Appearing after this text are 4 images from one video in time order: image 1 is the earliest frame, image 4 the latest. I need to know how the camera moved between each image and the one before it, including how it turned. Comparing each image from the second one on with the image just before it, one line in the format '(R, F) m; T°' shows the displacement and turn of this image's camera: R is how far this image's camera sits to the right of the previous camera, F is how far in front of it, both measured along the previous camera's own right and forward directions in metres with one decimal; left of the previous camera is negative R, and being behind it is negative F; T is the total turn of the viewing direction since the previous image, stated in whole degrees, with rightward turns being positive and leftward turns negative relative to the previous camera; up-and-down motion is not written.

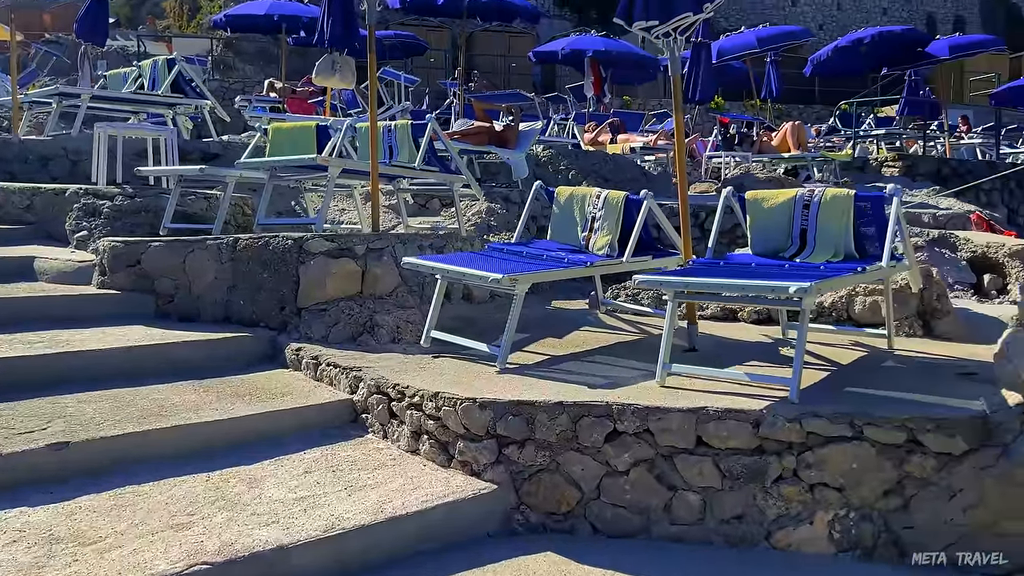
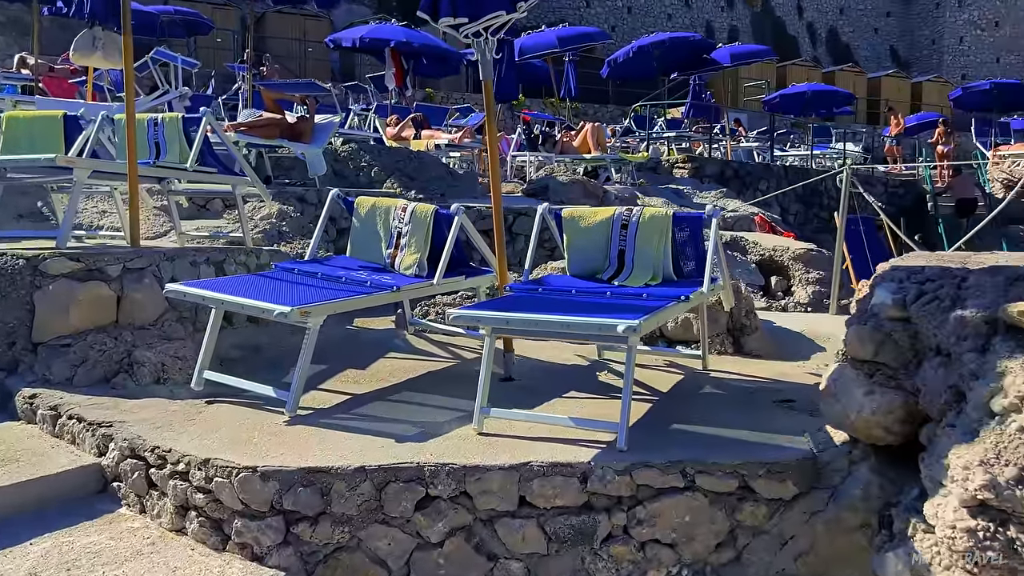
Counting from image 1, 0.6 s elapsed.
(0.0, +0.3) m; +14°
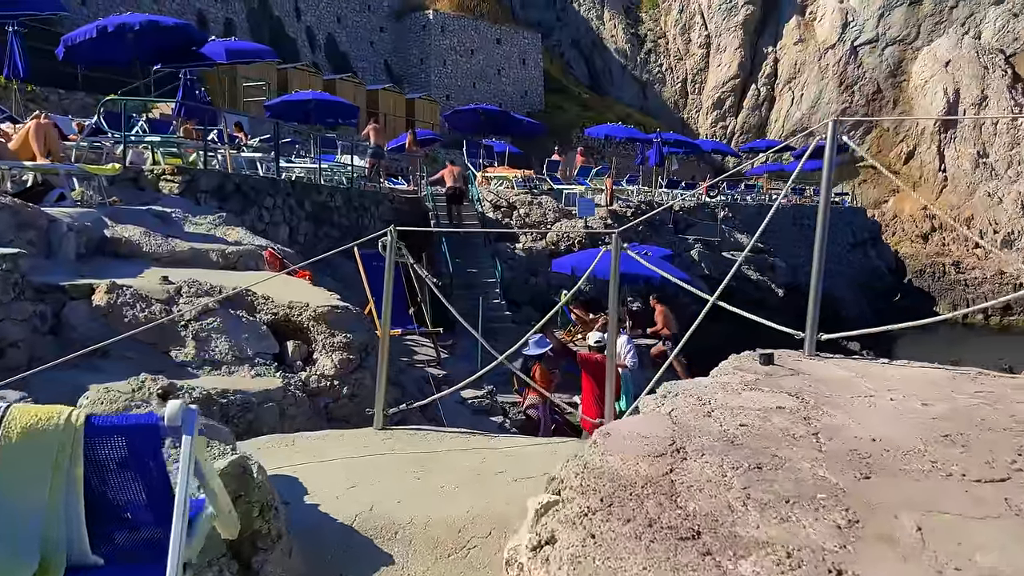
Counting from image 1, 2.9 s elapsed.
(+0.4, +1.4) m; +33°
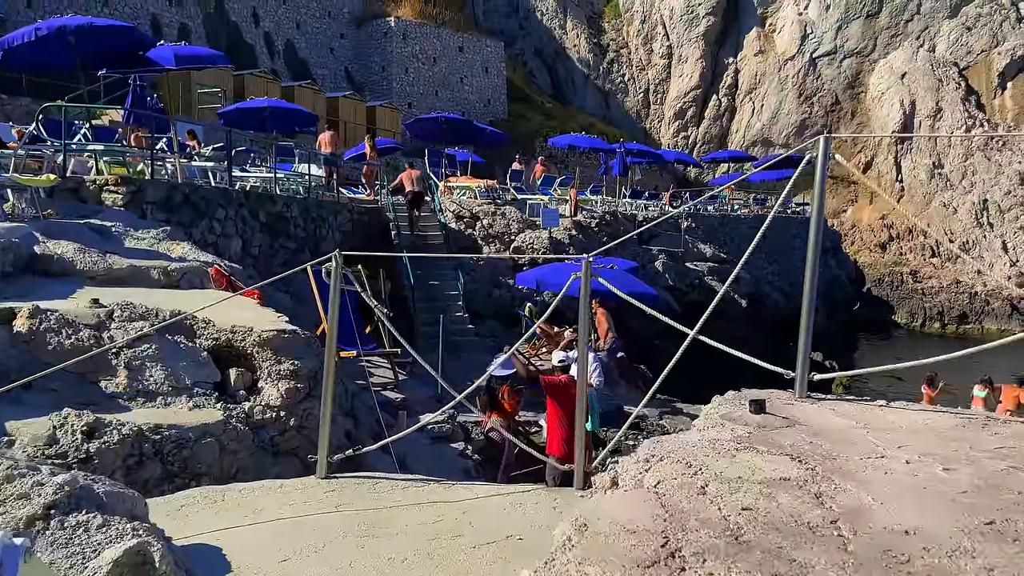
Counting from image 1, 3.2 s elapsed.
(0.0, +0.3) m; +3°
